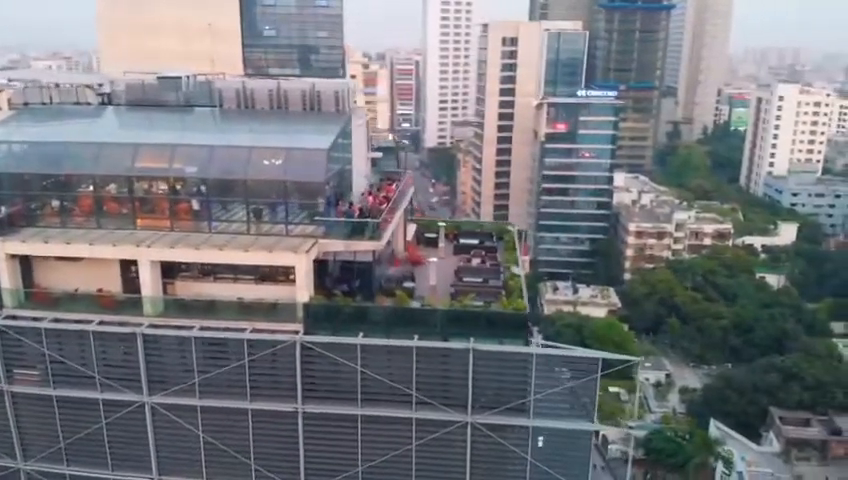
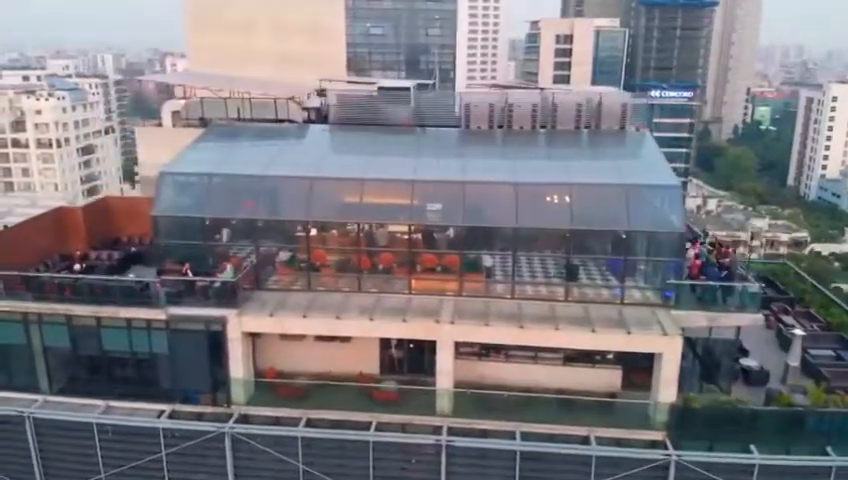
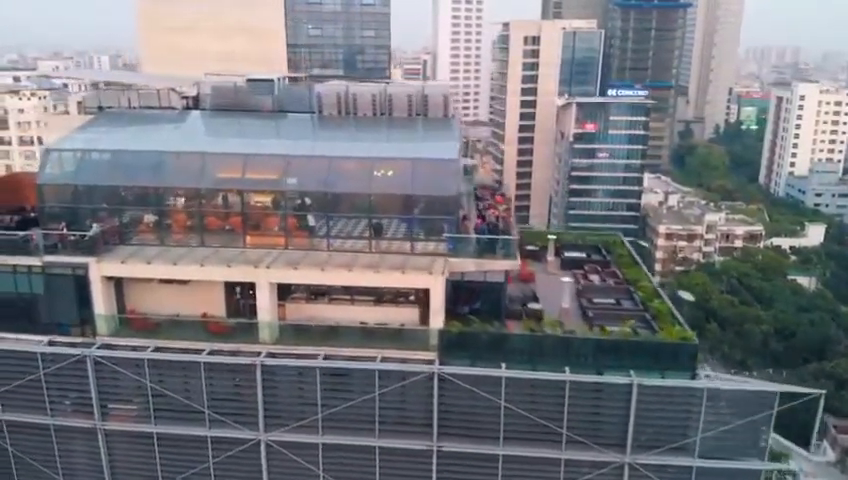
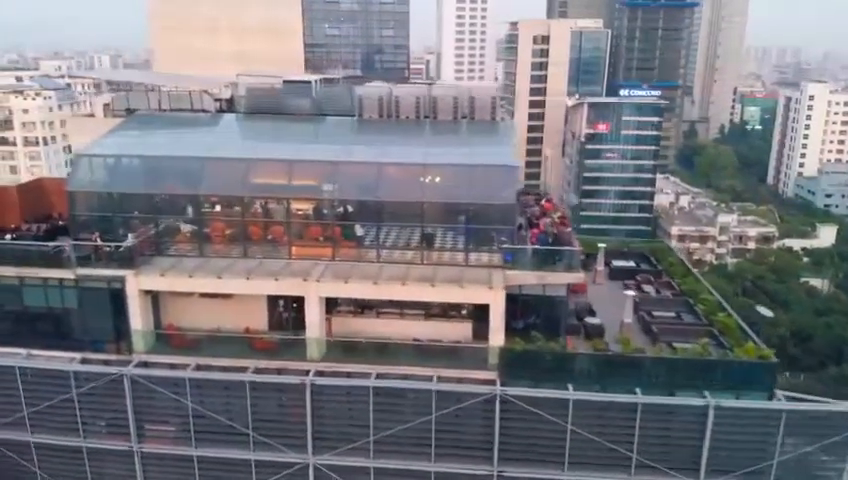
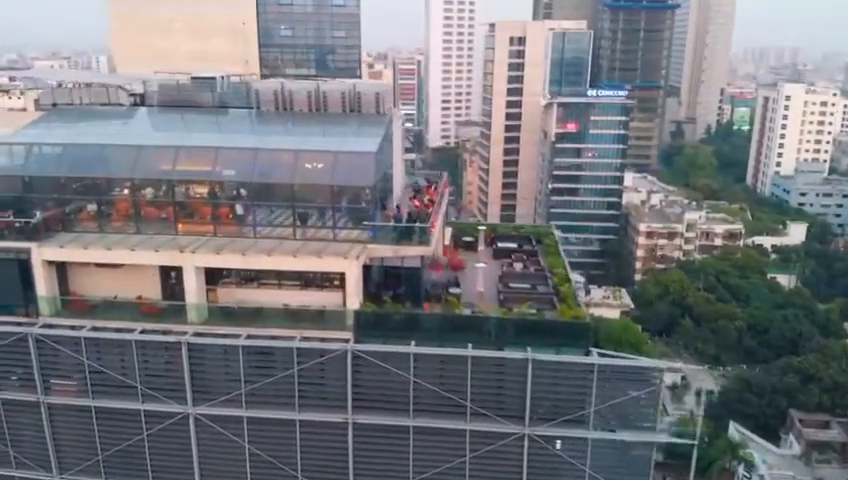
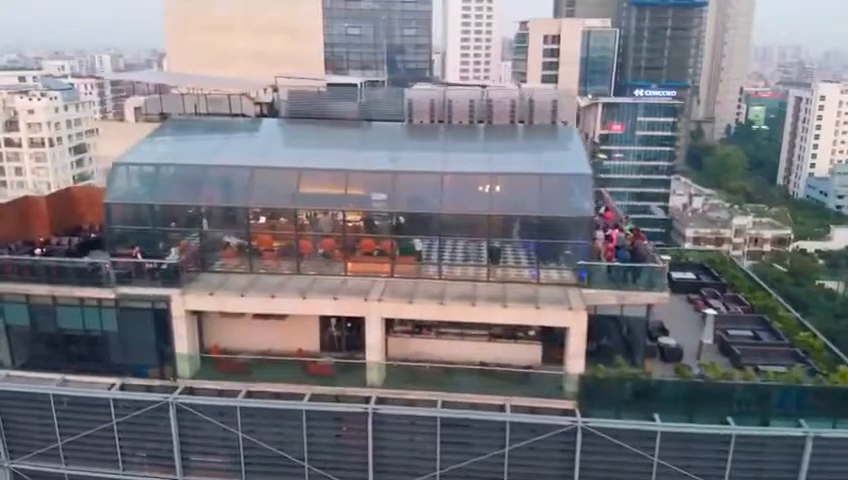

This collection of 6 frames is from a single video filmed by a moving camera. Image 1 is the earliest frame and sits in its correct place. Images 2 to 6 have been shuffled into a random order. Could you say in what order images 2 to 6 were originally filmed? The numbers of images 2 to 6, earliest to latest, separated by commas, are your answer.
5, 3, 4, 6, 2
